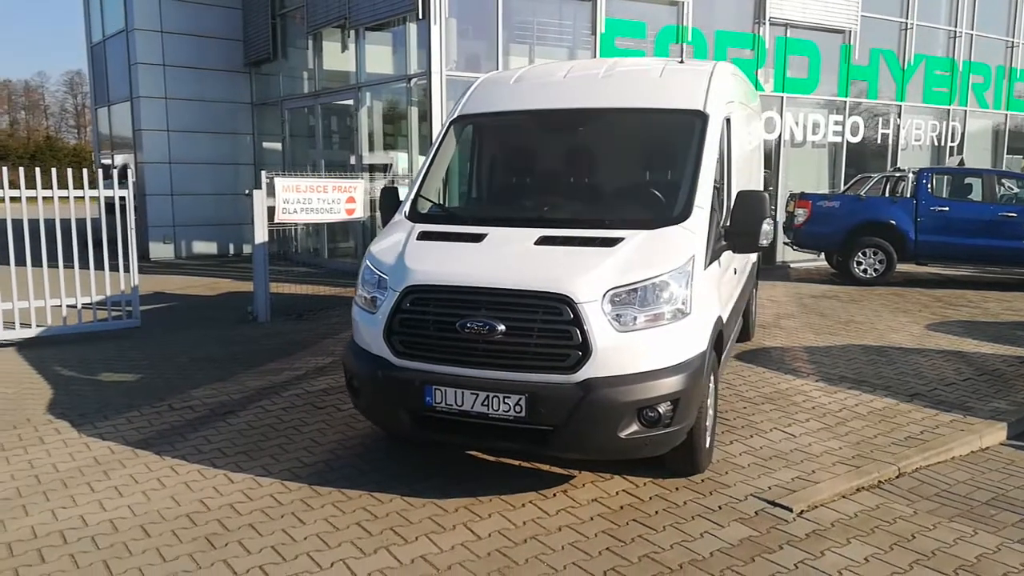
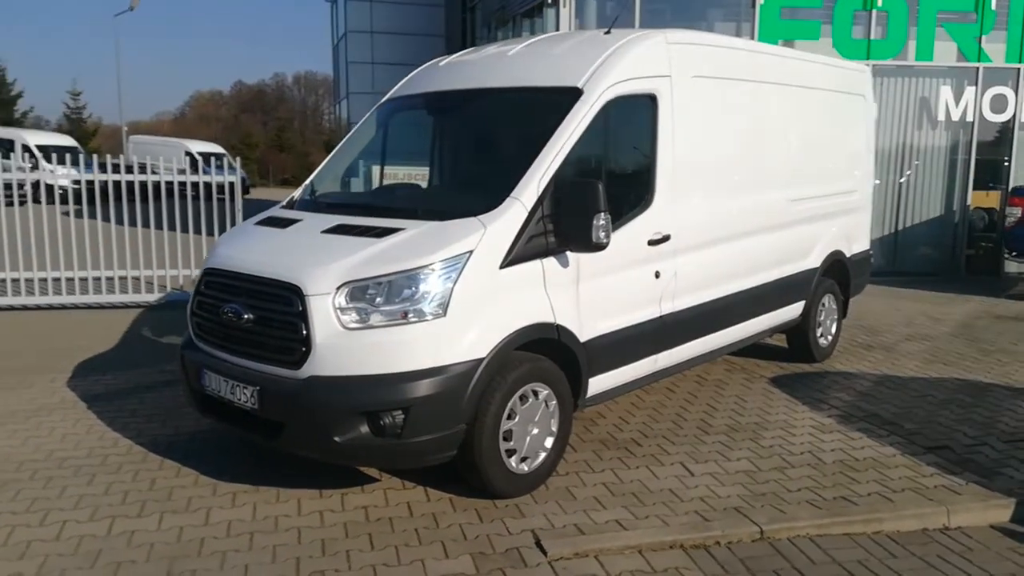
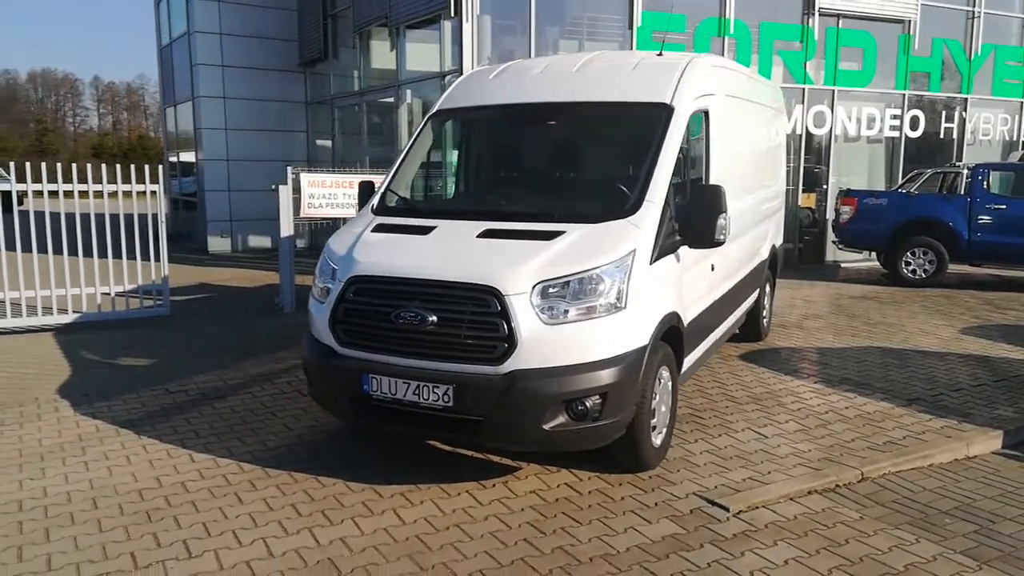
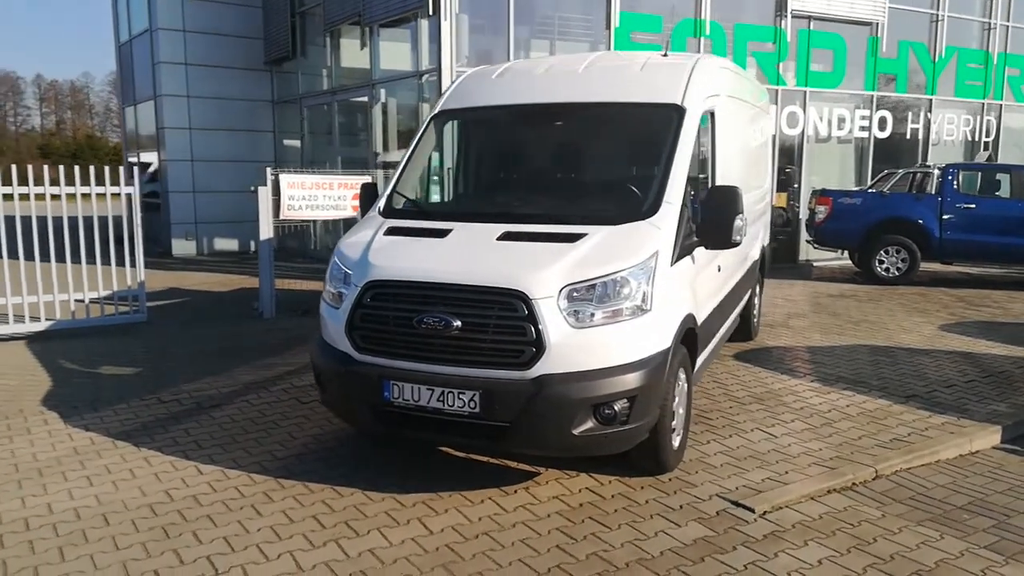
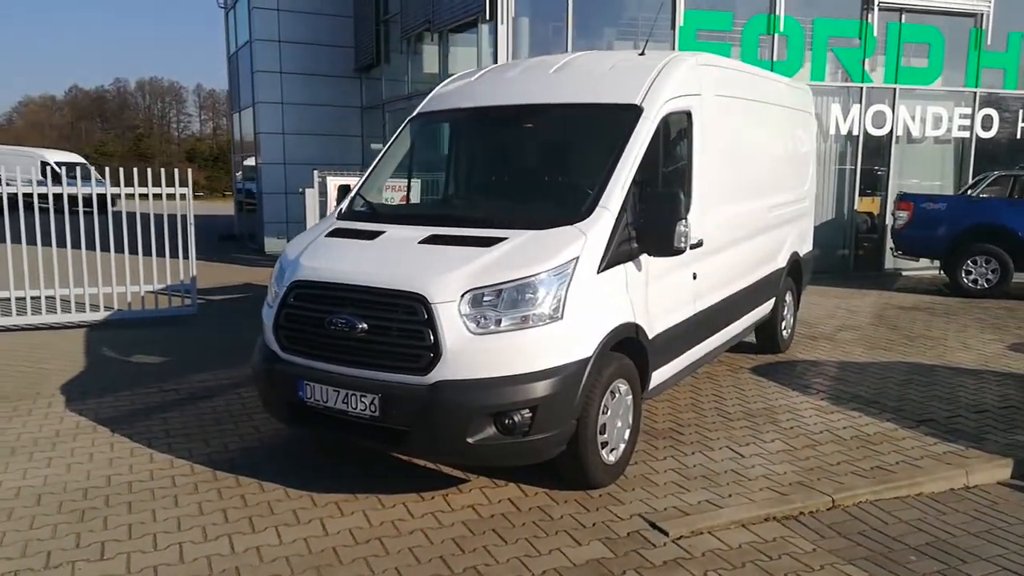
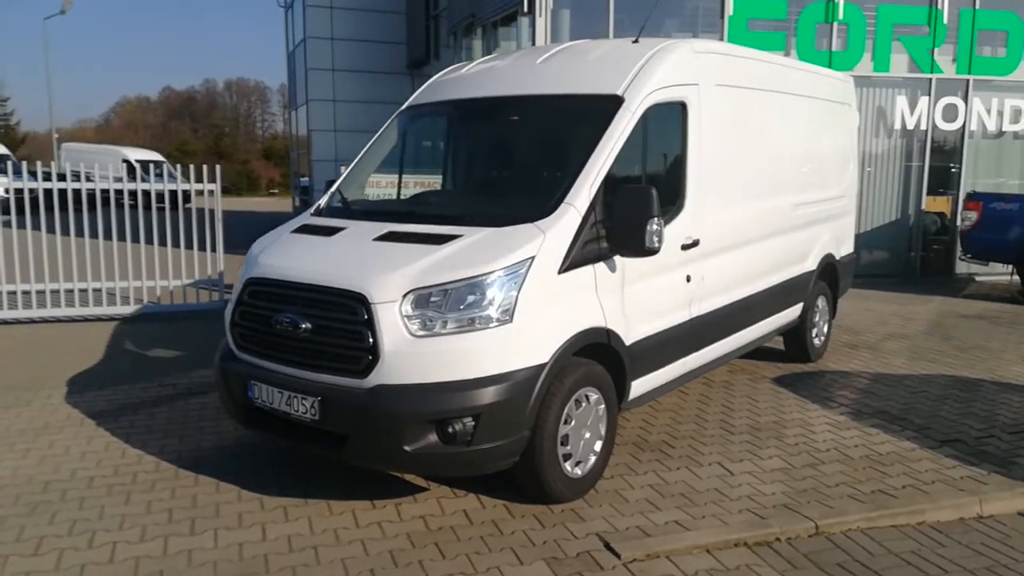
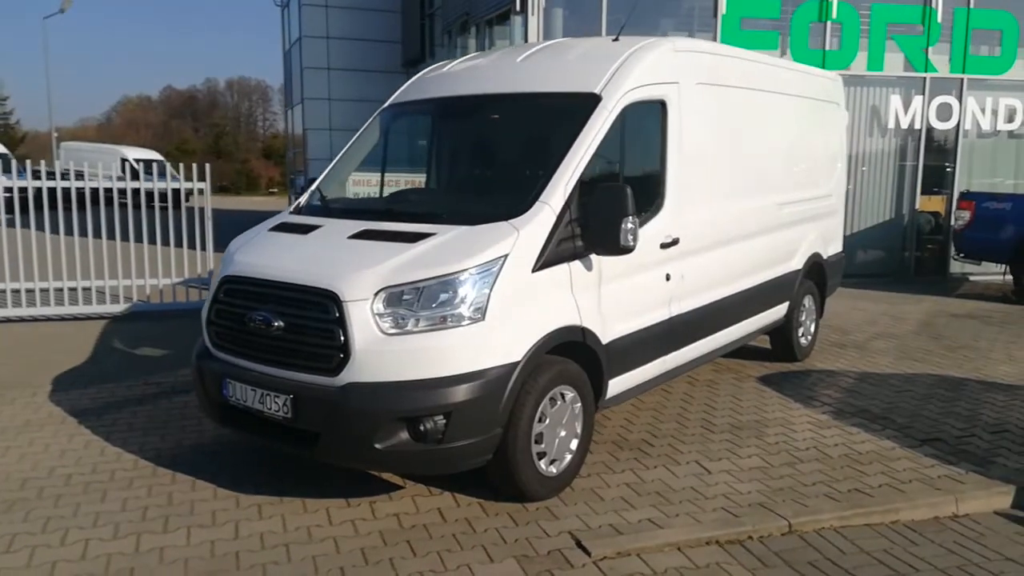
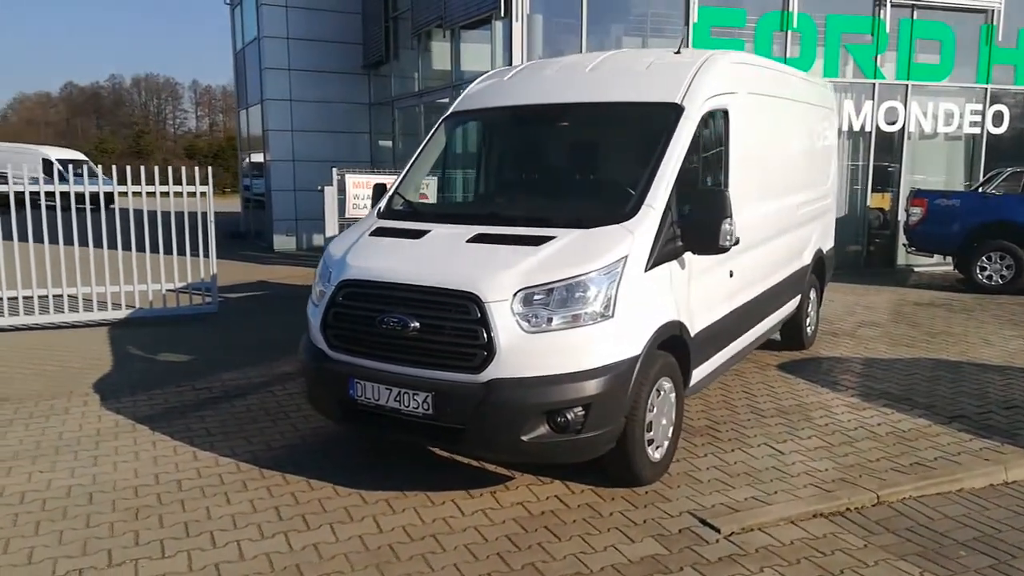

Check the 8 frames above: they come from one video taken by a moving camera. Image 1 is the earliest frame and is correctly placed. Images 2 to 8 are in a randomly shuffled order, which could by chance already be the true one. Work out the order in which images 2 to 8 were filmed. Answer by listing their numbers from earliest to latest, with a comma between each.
4, 3, 8, 5, 6, 7, 2
